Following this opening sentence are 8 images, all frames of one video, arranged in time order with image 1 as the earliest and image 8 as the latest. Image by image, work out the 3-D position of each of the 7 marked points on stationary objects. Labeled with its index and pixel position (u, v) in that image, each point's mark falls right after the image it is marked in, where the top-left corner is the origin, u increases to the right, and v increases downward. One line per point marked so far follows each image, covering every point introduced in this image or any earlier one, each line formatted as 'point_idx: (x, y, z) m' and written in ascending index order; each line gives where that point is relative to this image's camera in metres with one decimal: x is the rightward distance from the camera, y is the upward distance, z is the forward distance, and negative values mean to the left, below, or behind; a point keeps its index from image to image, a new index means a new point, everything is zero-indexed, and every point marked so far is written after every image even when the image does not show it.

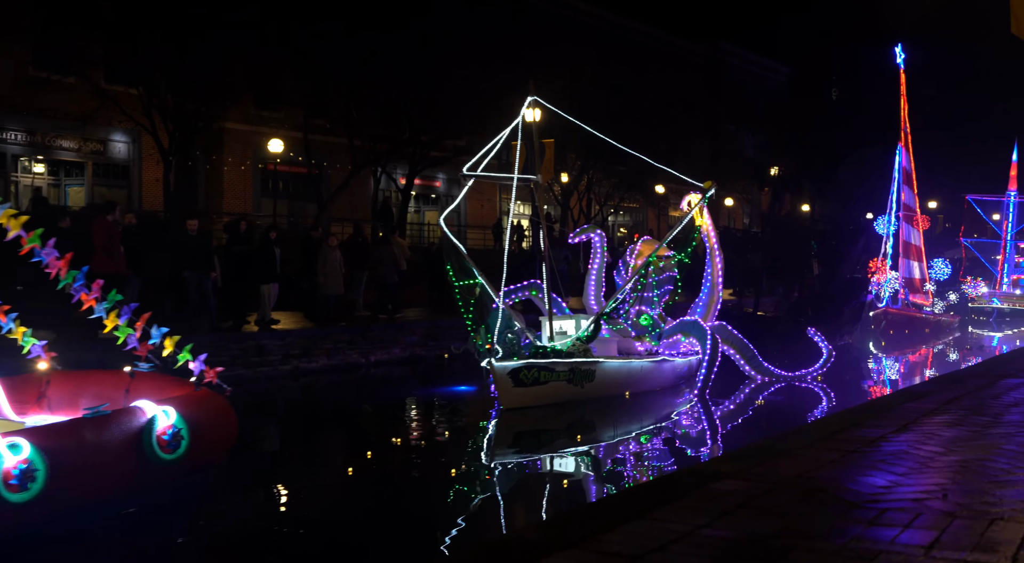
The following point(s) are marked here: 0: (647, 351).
0: (+2.0, -1.0, +12.8) m
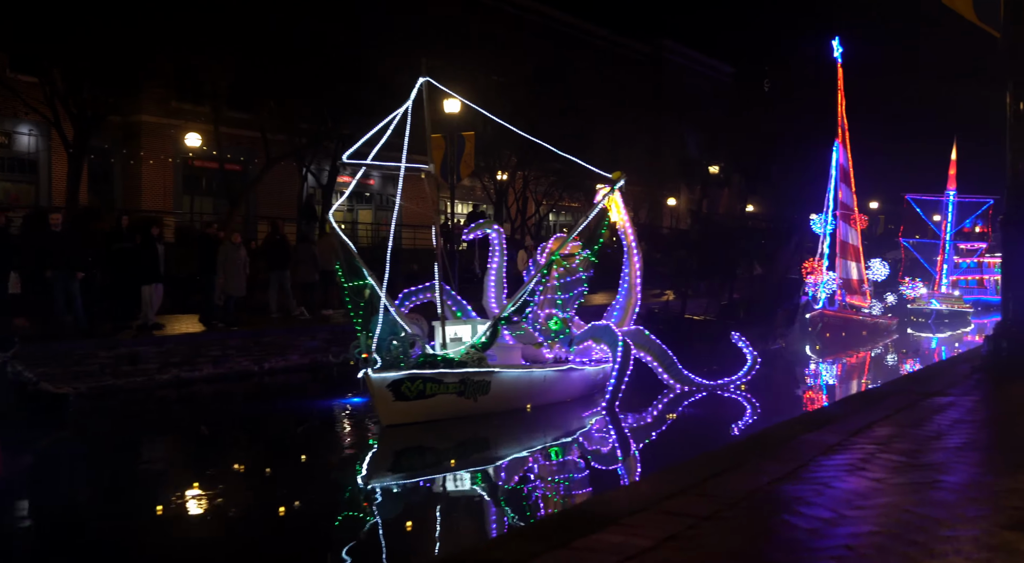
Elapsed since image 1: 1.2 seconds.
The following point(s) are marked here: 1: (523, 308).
0: (+0.6, -1.0, +11.6) m
1: (+0.1, -0.3, +10.7) m
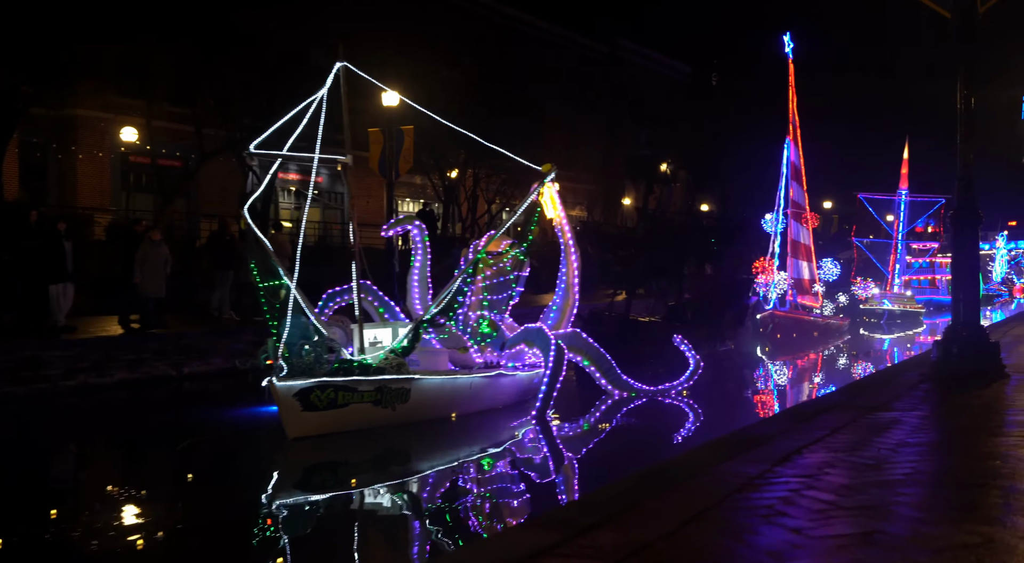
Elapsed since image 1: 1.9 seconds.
0: (-0.3, -1.0, +10.8) m
1: (-0.7, -0.3, +10.0) m
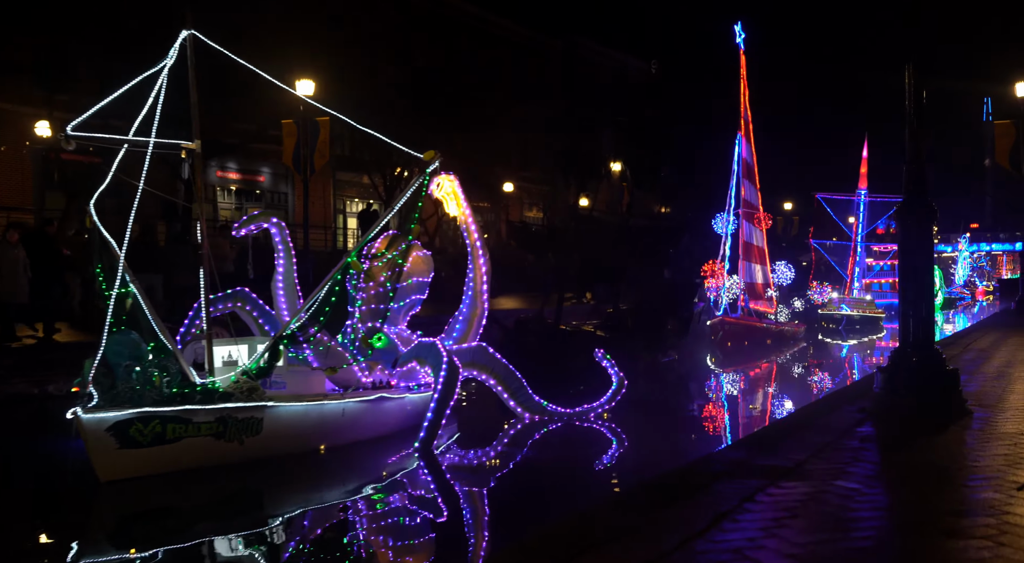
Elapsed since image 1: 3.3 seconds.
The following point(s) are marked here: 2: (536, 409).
0: (-1.5, -1.1, +9.3) m
1: (-1.9, -0.4, +8.4) m
2: (+0.2, -1.5, +9.9) m
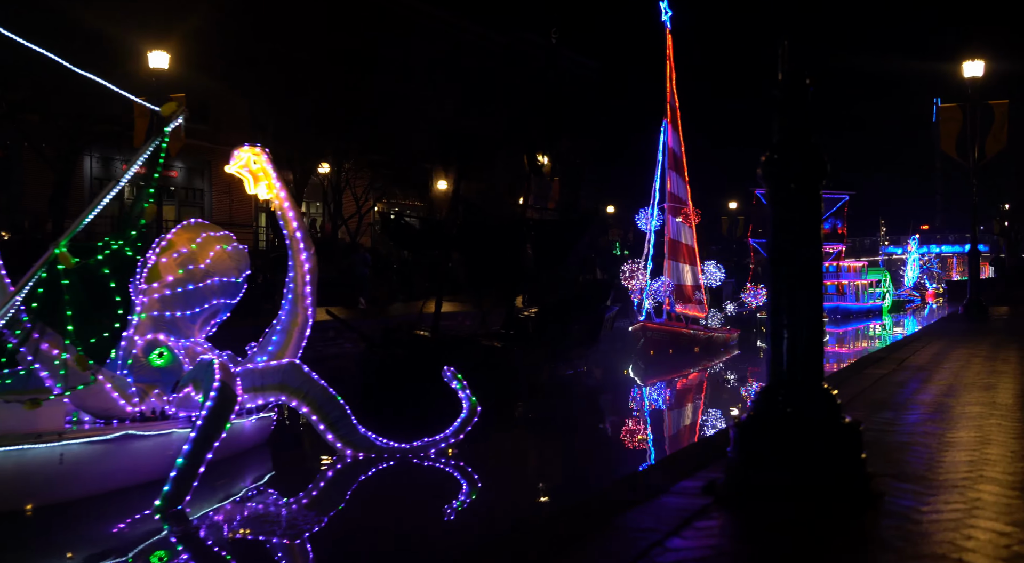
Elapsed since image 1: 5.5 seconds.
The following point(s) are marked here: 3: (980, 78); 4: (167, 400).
0: (-3.1, -1.1, +7.1) m
1: (-3.4, -0.4, +6.2) m
2: (-1.4, -1.5, +7.8) m
3: (+8.6, +3.8, +15.7) m
4: (-3.0, -1.0, +7.3) m
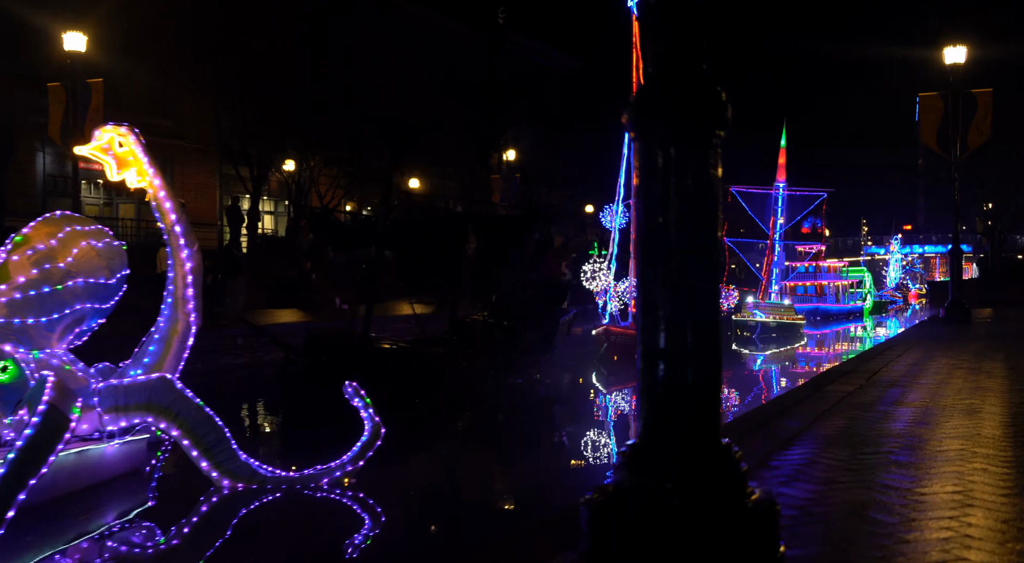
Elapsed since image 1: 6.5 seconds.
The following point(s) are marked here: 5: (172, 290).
0: (-3.8, -1.1, +6.0) m
1: (-4.1, -0.4, +5.1) m
2: (-2.1, -1.5, +6.6) m
3: (+7.8, +3.7, +14.8) m
4: (-3.7, -1.0, +6.2) m
5: (-2.8, -0.1, +7.1) m
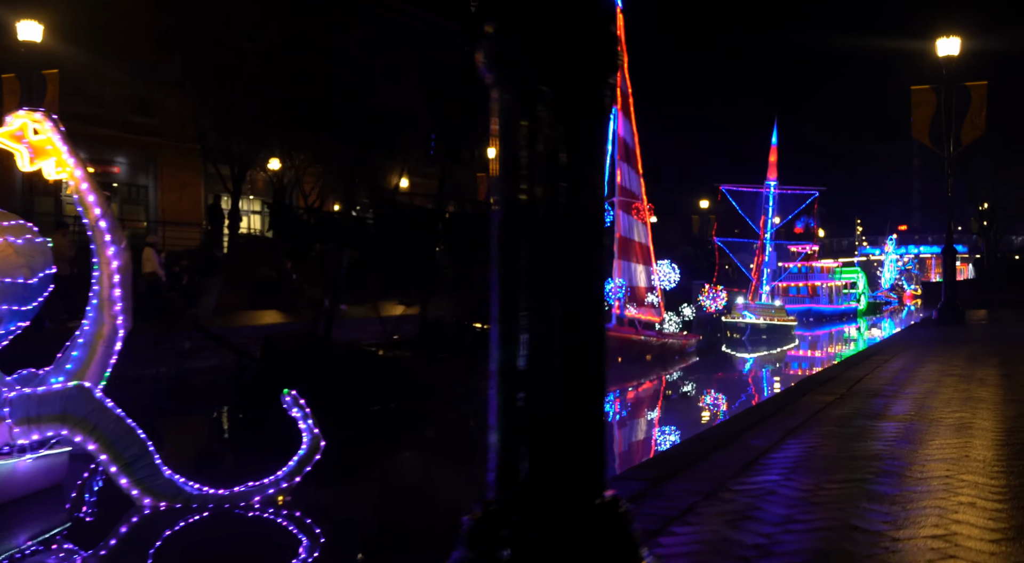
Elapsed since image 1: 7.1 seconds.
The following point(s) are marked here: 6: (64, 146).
0: (-4.2, -1.1, +5.4) m
1: (-4.5, -0.4, +4.5) m
2: (-2.4, -1.5, +6.1) m
3: (+7.4, +3.7, +14.2) m
4: (-4.0, -1.0, +5.6) m
5: (-3.2, -0.1, +6.6) m
6: (-3.3, +1.0, +6.2) m
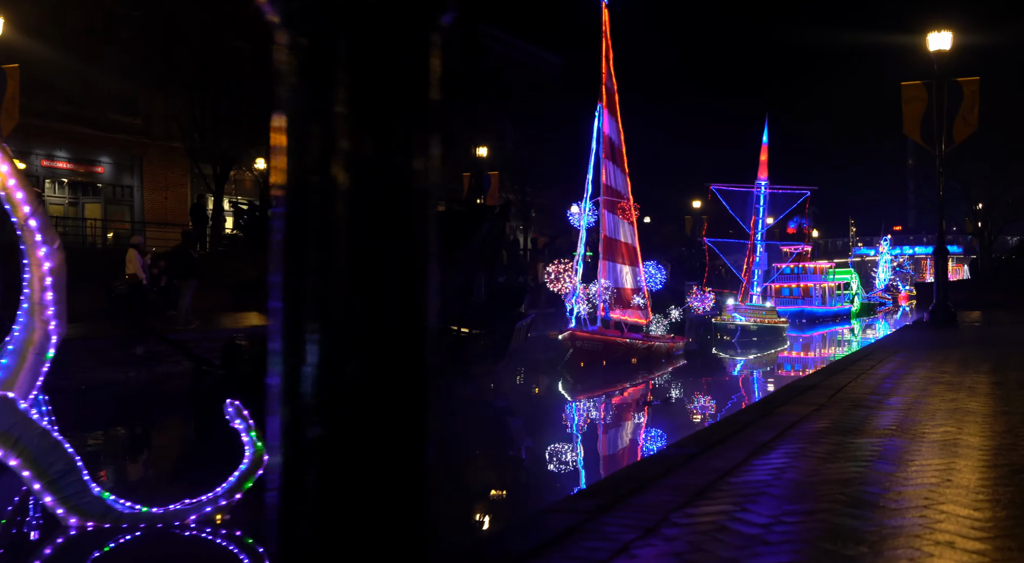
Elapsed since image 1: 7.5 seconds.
0: (-4.4, -1.1, +5.0) m
1: (-4.8, -0.4, +4.1) m
2: (-2.7, -1.5, +5.6) m
3: (+7.1, +3.7, +13.9) m
4: (-4.3, -1.0, +5.2) m
5: (-3.5, -0.1, +6.1) m
6: (-3.6, +1.0, +5.8) m
